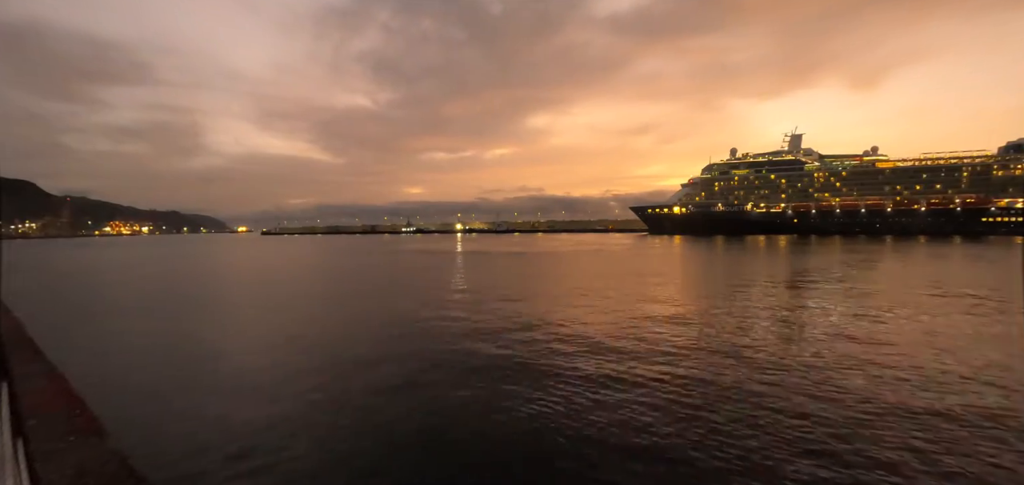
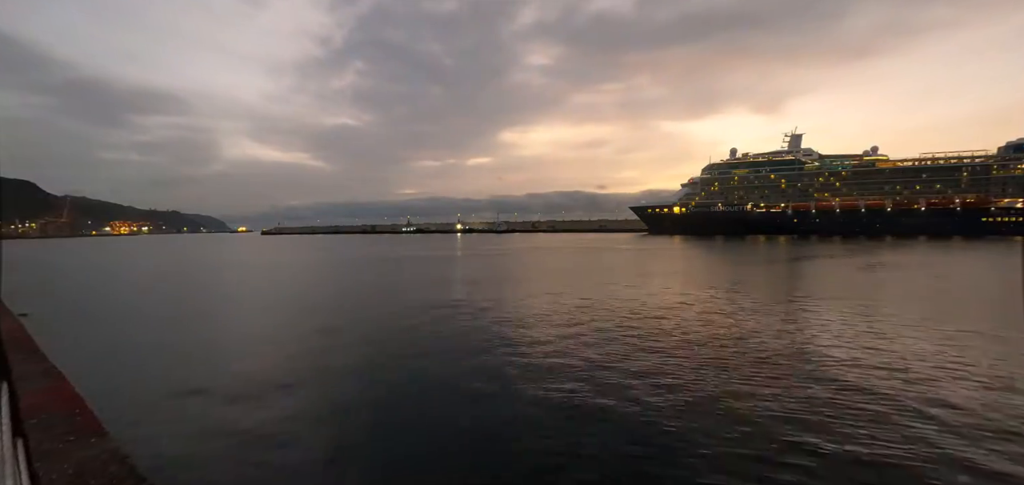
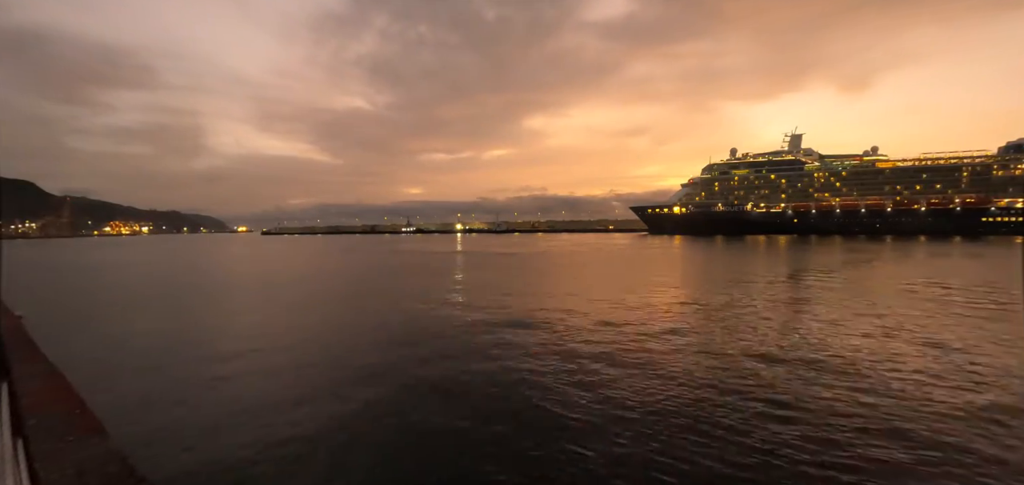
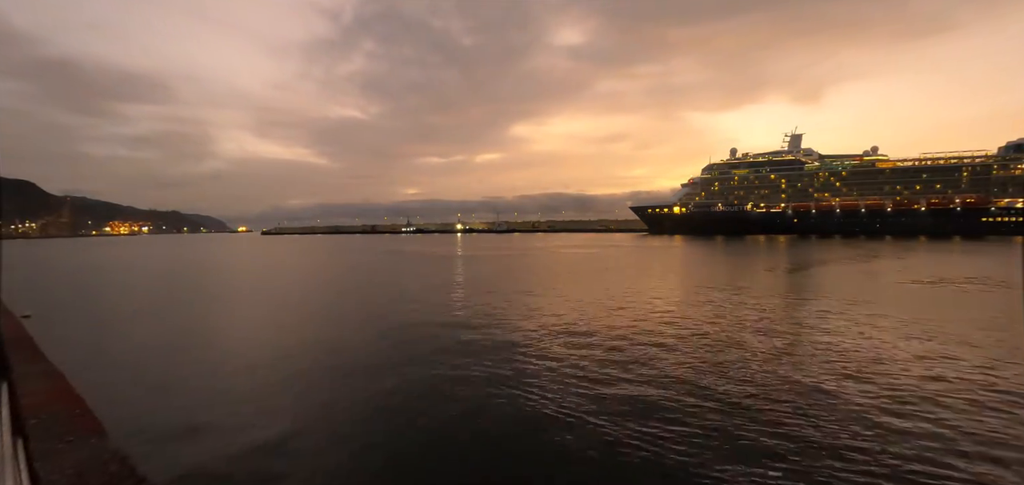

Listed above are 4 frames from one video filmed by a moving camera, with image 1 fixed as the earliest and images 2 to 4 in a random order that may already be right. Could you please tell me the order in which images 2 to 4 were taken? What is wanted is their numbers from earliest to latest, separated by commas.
3, 4, 2
